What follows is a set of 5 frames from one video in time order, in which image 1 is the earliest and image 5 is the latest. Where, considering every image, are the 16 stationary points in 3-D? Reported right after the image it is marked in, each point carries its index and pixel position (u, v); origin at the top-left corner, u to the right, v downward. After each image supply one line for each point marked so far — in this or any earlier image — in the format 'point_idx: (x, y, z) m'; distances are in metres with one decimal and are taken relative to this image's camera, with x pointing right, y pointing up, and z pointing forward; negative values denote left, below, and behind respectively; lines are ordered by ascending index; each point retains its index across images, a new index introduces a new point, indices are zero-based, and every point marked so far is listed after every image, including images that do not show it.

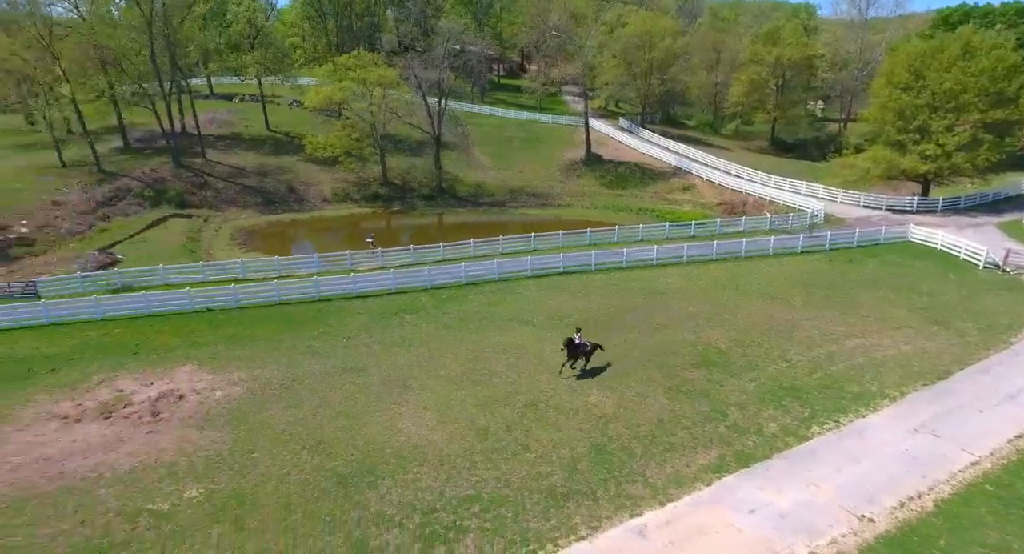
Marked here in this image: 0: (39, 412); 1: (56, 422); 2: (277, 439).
0: (-11.5, -3.3, +14.5) m
1: (-10.7, -3.4, +13.9) m
2: (-5.1, -3.5, +12.7) m
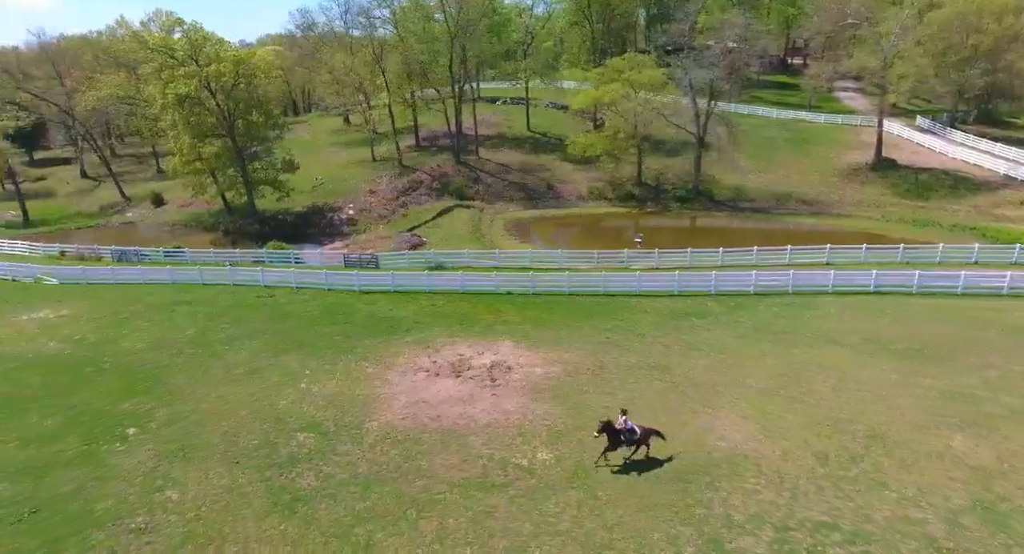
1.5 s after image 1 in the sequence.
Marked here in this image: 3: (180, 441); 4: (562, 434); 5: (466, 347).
0: (-3.1, -2.6, +17.7) m
1: (-2.6, -2.7, +16.8) m
2: (+2.1, -3.3, +13.6) m
3: (-7.3, -3.7, +13.1) m
4: (+1.1, -3.4, +12.9) m
5: (-1.5, -2.3, +19.0) m
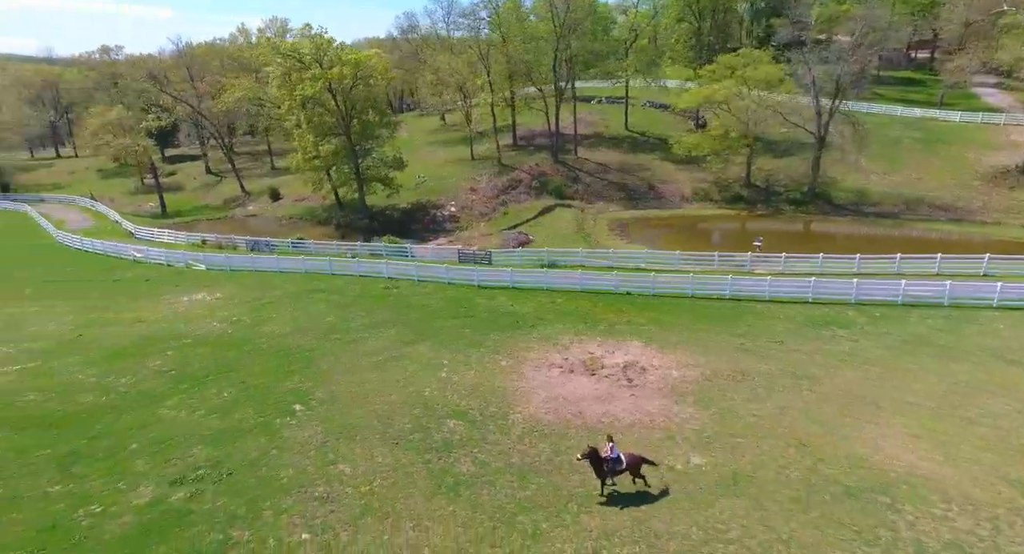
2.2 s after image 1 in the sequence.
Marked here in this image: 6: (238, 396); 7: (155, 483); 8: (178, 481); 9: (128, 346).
0: (+0.8, -2.5, +17.9) m
1: (+1.2, -2.7, +17.0) m
2: (+5.3, -3.4, +13.1) m
3: (-4.1, -3.4, +13.9) m
4: (+4.3, -3.4, +12.6) m
5: (+2.6, -2.2, +19.0) m
6: (-7.1, -3.2, +15.1) m
7: (-6.8, -4.0, +11.6) m
8: (-6.4, -4.0, +11.6) m
9: (-12.9, -2.4, +19.2) m
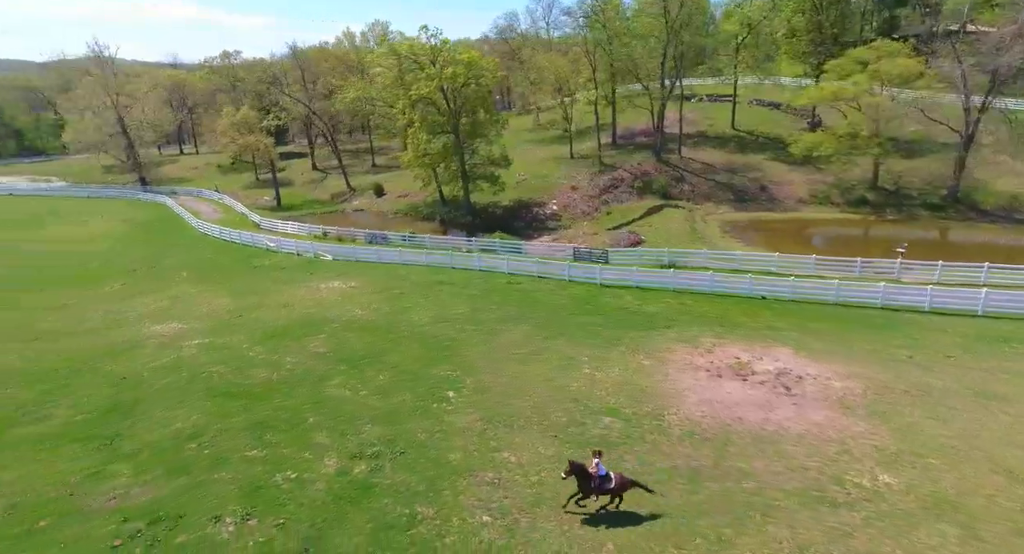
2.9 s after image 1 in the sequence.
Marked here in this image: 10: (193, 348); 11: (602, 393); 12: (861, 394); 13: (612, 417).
0: (+5.0, -2.4, +17.4) m
1: (+5.2, -2.6, +16.4) m
2: (+8.7, -3.5, +12.0) m
3: (-0.5, -3.2, +14.2) m
4: (+7.6, -3.5, +11.6) m
5: (+7.0, -2.3, +18.2) m
6: (-3.3, -2.9, +15.8) m
7: (-3.6, -3.7, +12.3) m
8: (-3.2, -3.7, +12.3) m
9: (-8.3, -1.9, +20.7) m
10: (-10.4, -2.3, +19.4) m
11: (+2.3, -2.9, +15.1) m
12: (+8.9, -3.0, +14.9) m
13: (+2.3, -3.2, +13.6) m
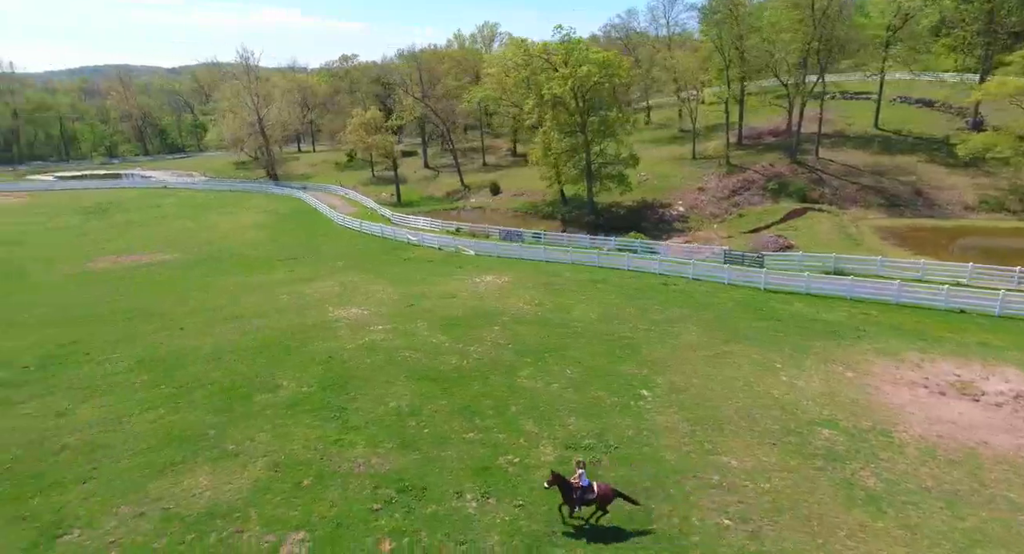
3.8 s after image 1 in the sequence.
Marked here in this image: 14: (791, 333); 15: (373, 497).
0: (+10.3, -2.6, +16.1) m
1: (+10.3, -2.8, +15.0) m
2: (+12.9, -3.8, +10.1) m
3: (+4.3, -3.2, +13.9) m
4: (+11.7, -3.8, +9.9) m
5: (+12.3, -2.5, +16.5) m
6: (+1.8, -2.7, +15.9) m
7: (+0.9, -3.5, +12.5) m
8: (+1.3, -3.5, +12.4) m
9: (-2.3, -1.6, +21.6) m
10: (-4.6, -1.9, +20.7) m
11: (+7.2, -3.0, +14.3) m
12: (+13.6, -3.3, +12.9) m
13: (+6.9, -3.3, +12.8) m
14: (+9.7, -1.9, +20.0) m
15: (-2.6, -4.0, +10.8) m
